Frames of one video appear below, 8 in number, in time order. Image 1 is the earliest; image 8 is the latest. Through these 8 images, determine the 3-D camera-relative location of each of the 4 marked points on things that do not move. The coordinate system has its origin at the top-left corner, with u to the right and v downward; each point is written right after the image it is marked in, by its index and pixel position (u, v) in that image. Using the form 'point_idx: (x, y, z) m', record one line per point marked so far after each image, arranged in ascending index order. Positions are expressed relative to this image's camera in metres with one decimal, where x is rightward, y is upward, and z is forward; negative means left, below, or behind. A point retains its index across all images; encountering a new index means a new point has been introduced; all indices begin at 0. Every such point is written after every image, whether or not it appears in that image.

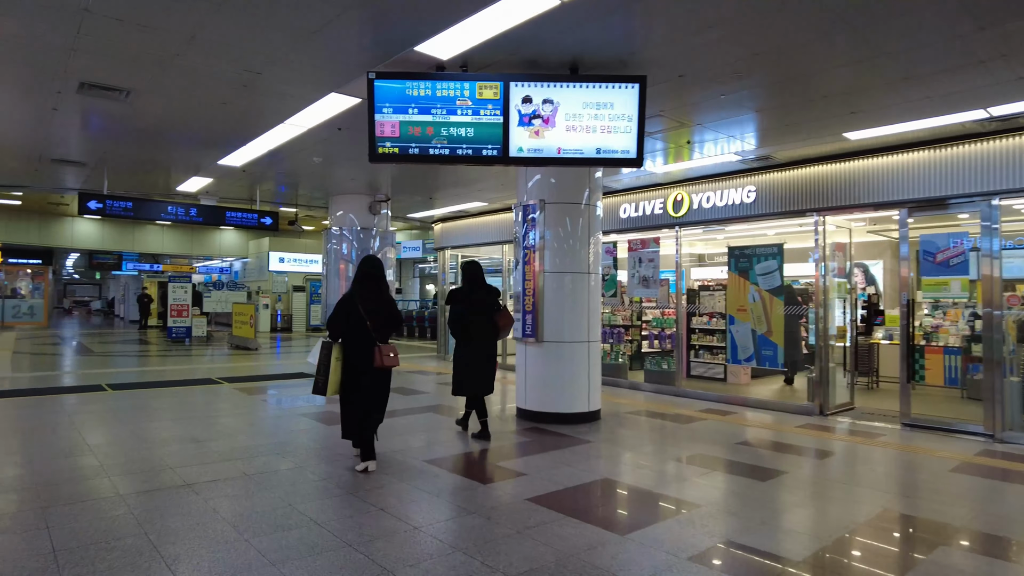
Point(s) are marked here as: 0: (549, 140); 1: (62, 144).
0: (+0.3, +1.0, +4.5) m
1: (-5.3, +1.7, +7.8) m
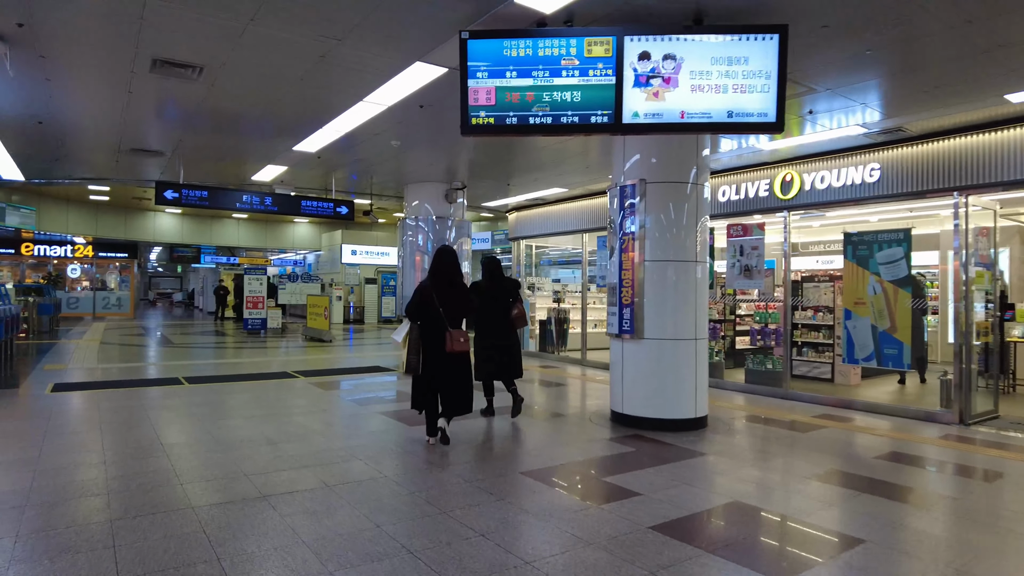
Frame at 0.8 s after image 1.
0: (+0.9, +1.1, +3.9) m
1: (-4.3, +1.8, +7.6) m
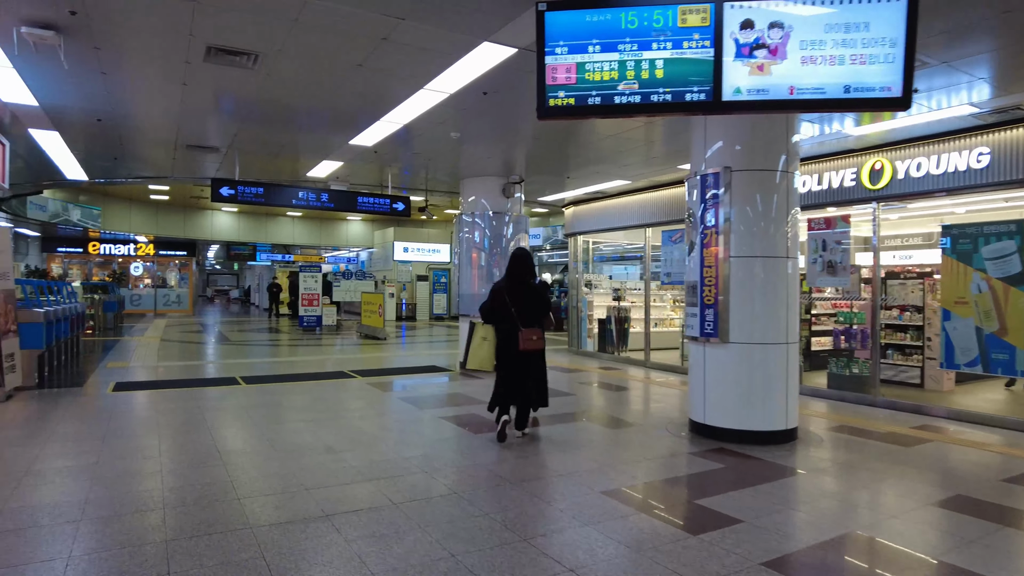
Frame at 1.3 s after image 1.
0: (+1.4, +1.1, +3.4) m
1: (-3.6, +1.9, +7.5) m
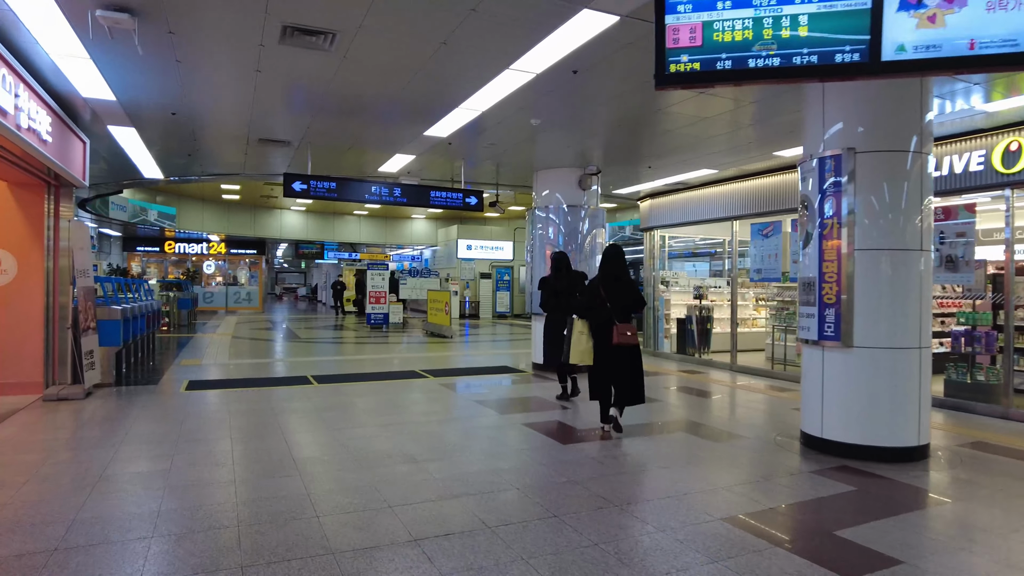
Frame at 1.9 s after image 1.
0: (+1.9, +1.1, +2.8) m
1: (-2.7, +1.9, +7.3) m
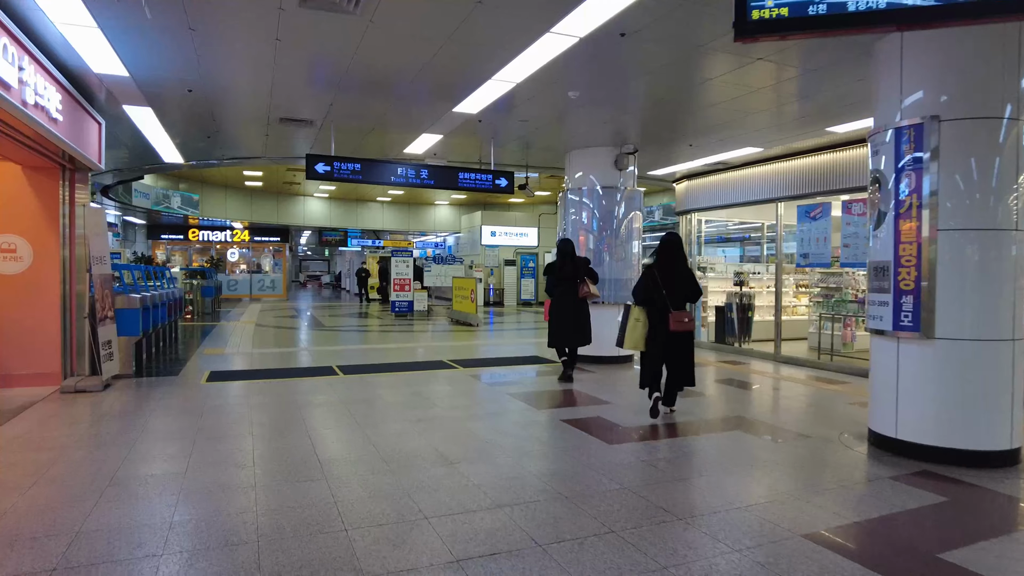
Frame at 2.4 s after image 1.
0: (+2.1, +1.2, +2.3) m
1: (-2.4, +2.0, +7.0) m
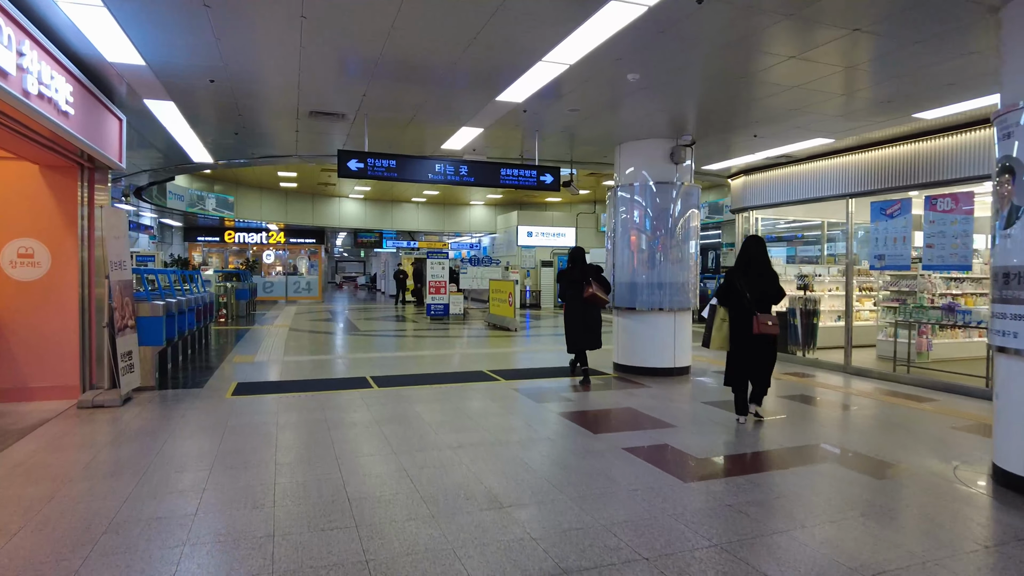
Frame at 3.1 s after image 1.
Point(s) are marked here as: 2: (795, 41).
0: (+2.3, +1.1, +1.6) m
1: (-1.9, +2.0, +6.5) m
2: (+2.4, +2.1, +5.5) m
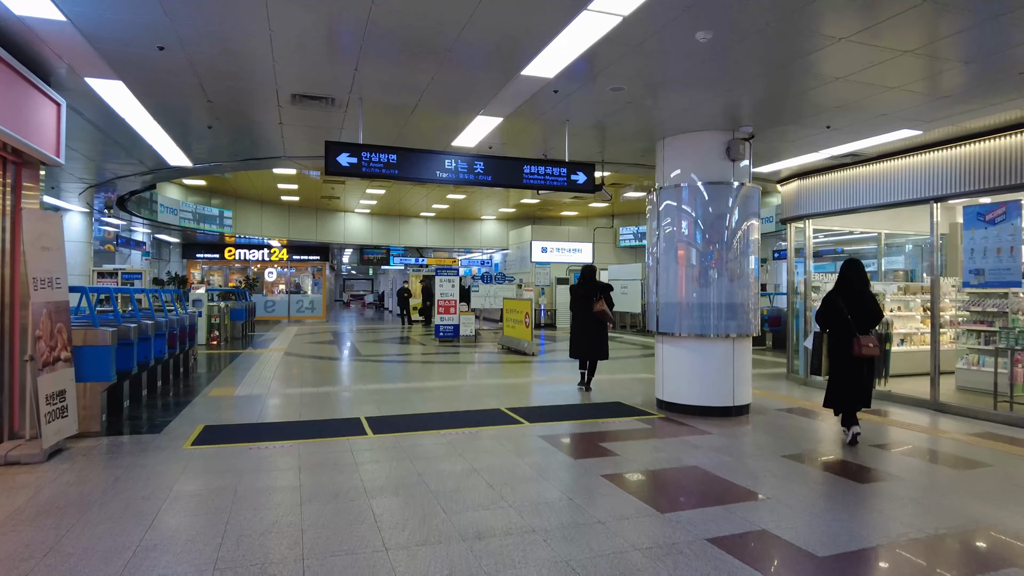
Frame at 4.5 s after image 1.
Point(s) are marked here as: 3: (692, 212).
0: (+2.5, +1.1, +0.3) m
1: (-1.7, +1.8, +5.3) m
2: (+2.6, +1.9, +4.2) m
3: (+1.8, +0.8, +6.7) m
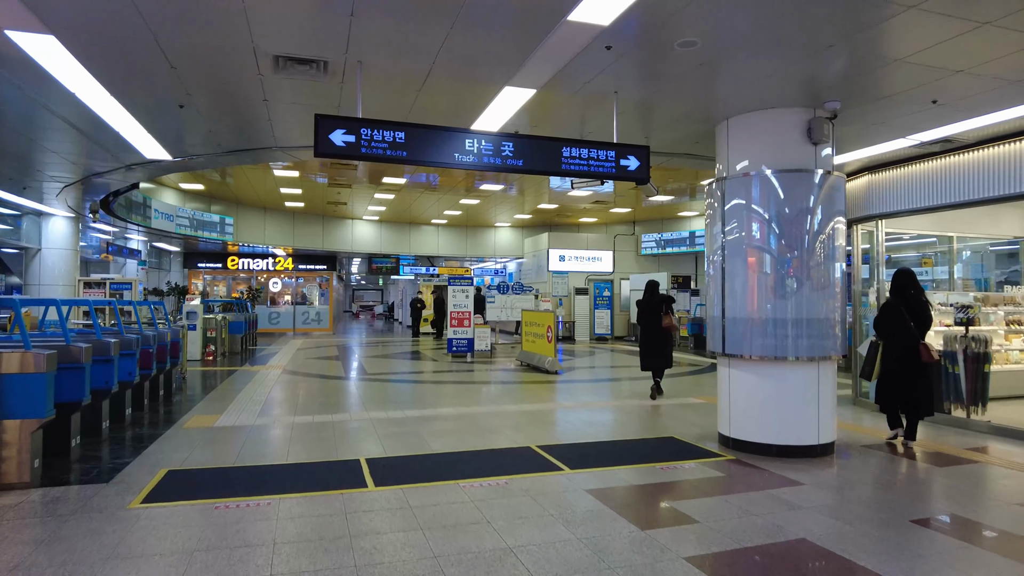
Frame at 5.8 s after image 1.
0: (+2.6, +1.1, -0.9) m
1: (-1.4, +1.7, +4.1) m
2: (+2.8, +1.8, +3.0) m
3: (+2.1, +0.7, +5.5) m
